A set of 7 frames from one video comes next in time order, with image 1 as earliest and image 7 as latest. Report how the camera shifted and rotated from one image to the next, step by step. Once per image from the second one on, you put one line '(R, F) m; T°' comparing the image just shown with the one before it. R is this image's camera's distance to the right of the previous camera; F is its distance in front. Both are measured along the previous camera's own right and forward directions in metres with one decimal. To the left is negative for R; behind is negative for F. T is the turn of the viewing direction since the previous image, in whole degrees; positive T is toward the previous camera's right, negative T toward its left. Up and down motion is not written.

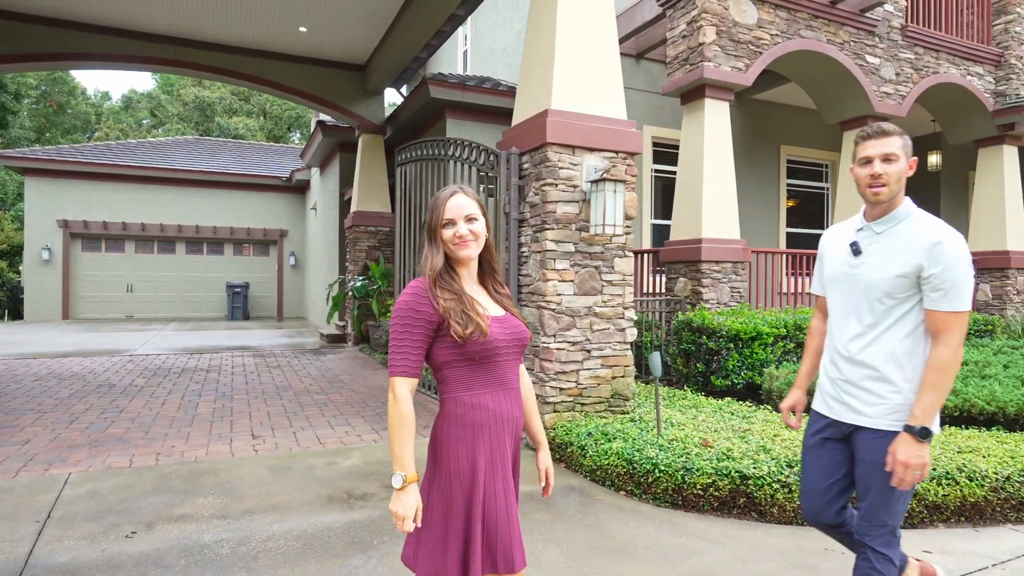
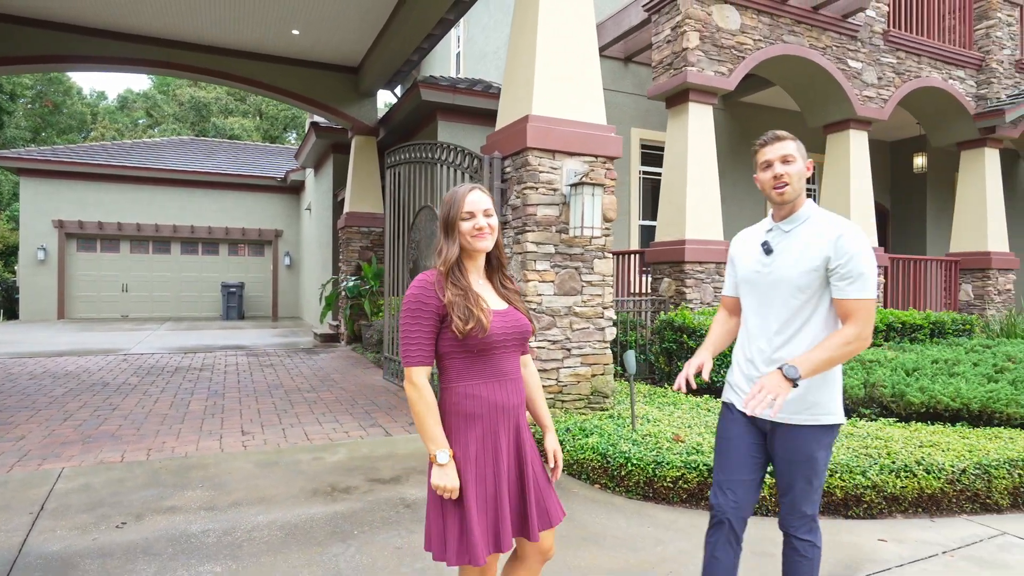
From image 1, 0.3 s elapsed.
(+0.1, -0.1) m; 0°
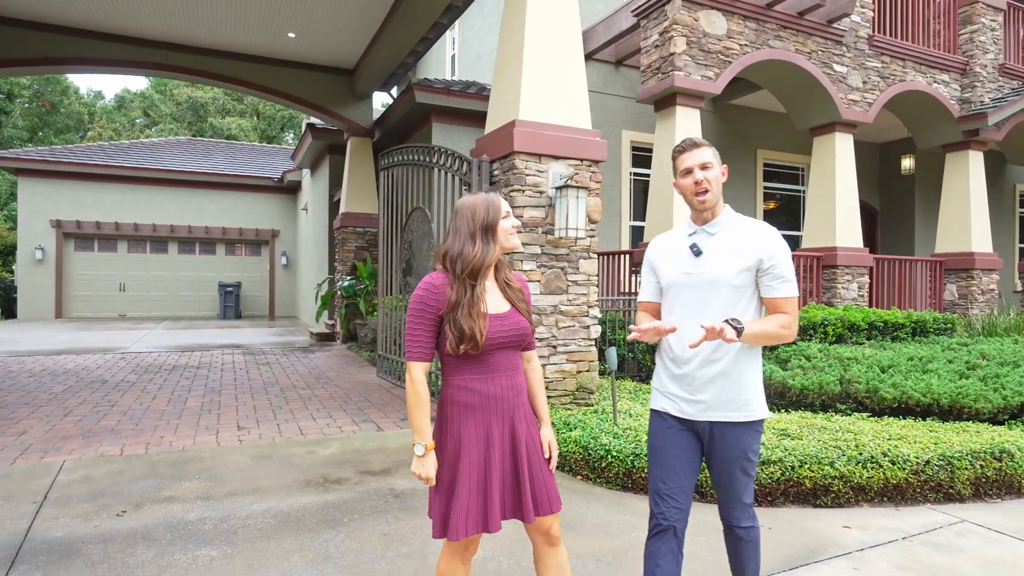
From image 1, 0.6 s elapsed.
(+0.1, -0.2) m; 0°
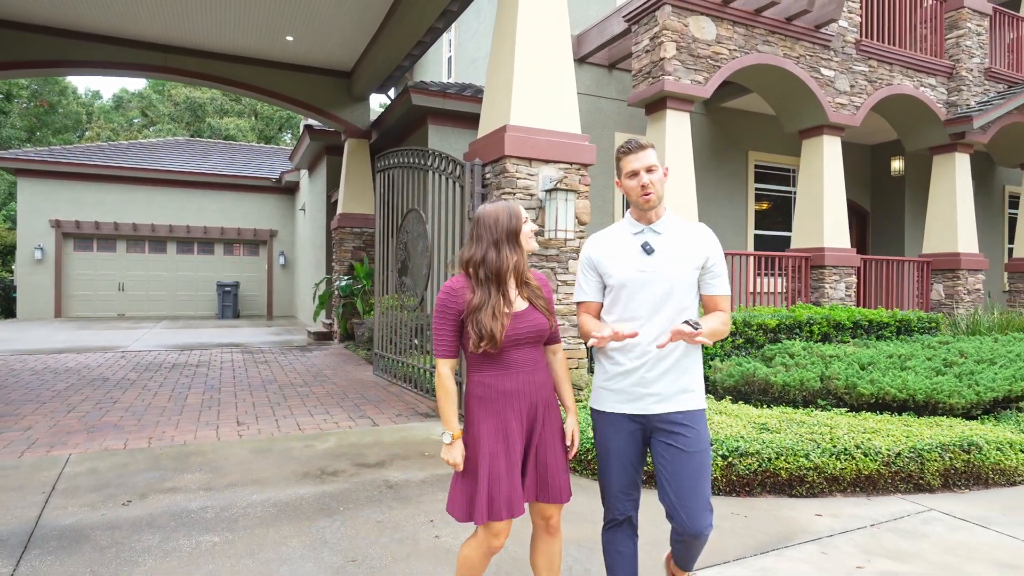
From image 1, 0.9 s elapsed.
(+0.1, -0.2) m; 0°
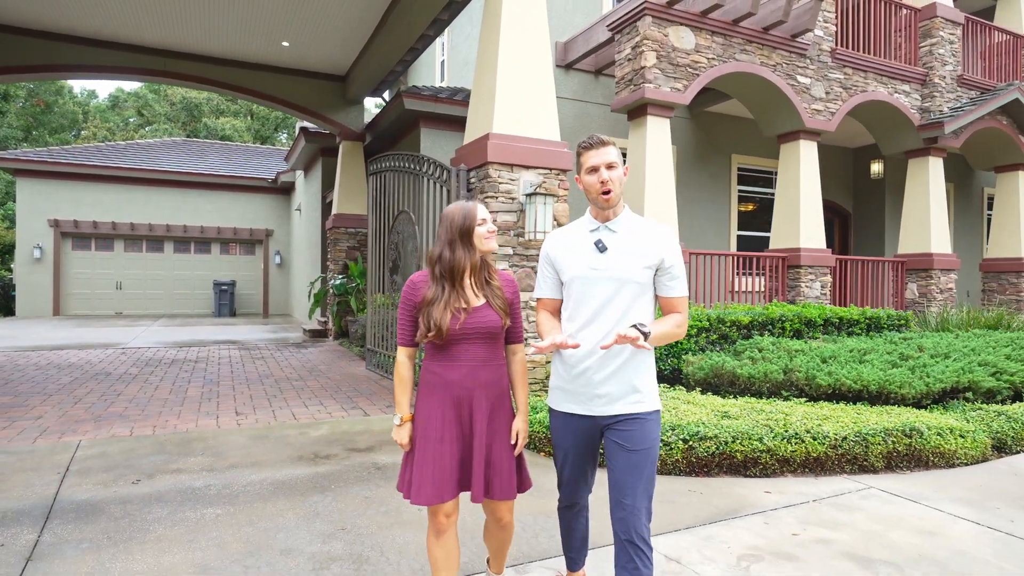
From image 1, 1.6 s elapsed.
(+0.1, -0.3) m; 0°
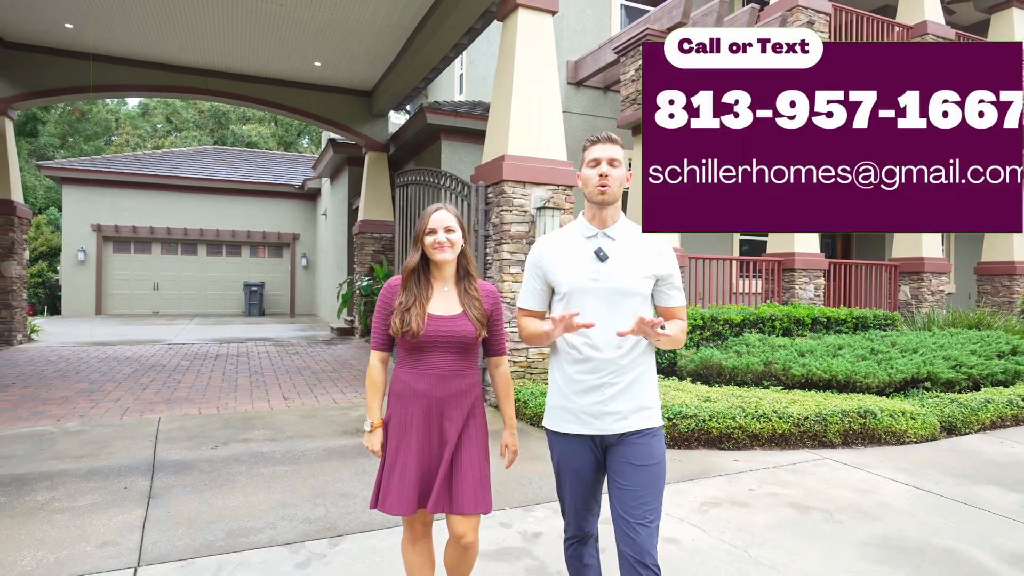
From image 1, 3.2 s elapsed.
(0.0, -0.8) m; -2°
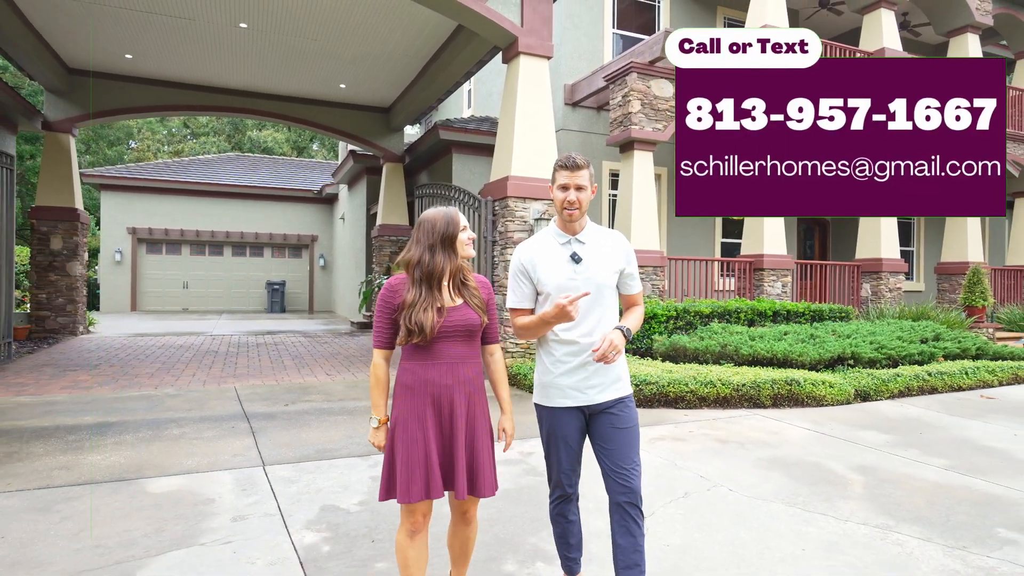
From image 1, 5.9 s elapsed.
(0.0, -1.4) m; 0°
